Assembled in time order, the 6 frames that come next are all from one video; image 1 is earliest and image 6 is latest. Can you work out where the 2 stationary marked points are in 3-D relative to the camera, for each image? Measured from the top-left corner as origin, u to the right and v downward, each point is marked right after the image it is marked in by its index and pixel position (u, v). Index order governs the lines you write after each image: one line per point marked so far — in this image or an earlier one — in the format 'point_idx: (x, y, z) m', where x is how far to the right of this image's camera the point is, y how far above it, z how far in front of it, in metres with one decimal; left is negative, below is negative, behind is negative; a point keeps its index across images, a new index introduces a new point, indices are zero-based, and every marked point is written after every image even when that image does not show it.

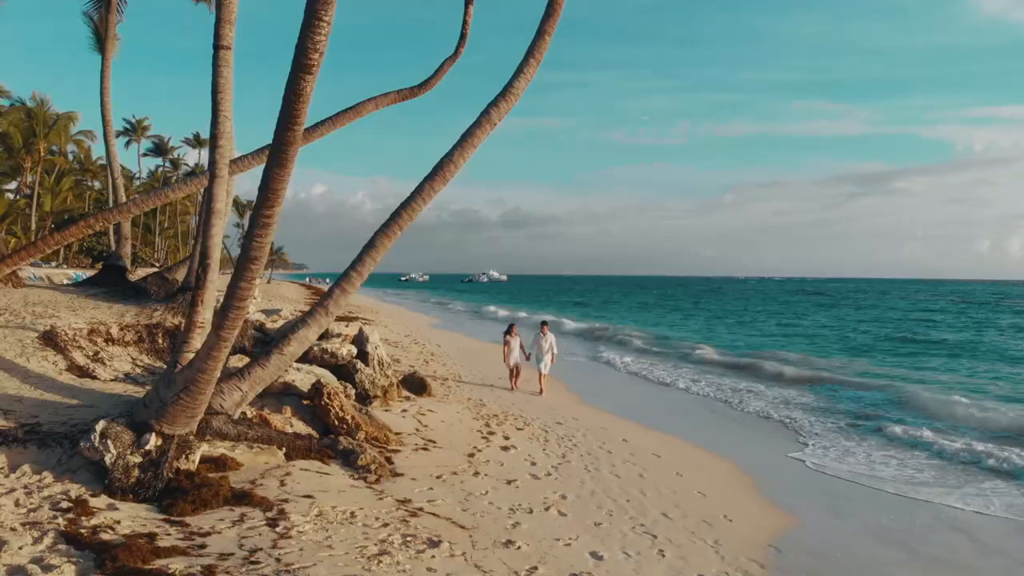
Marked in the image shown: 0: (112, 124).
0: (-7.7, +3.2, +12.1) m
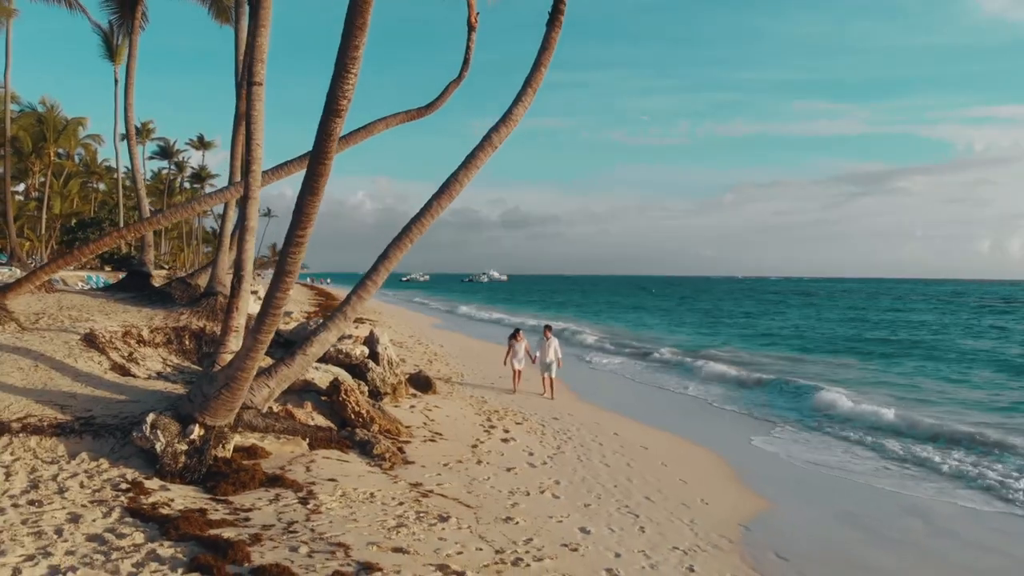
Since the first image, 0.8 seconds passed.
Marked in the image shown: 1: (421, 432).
0: (-7.7, +3.1, +12.8) m
1: (-1.2, -1.9, +8.1) m
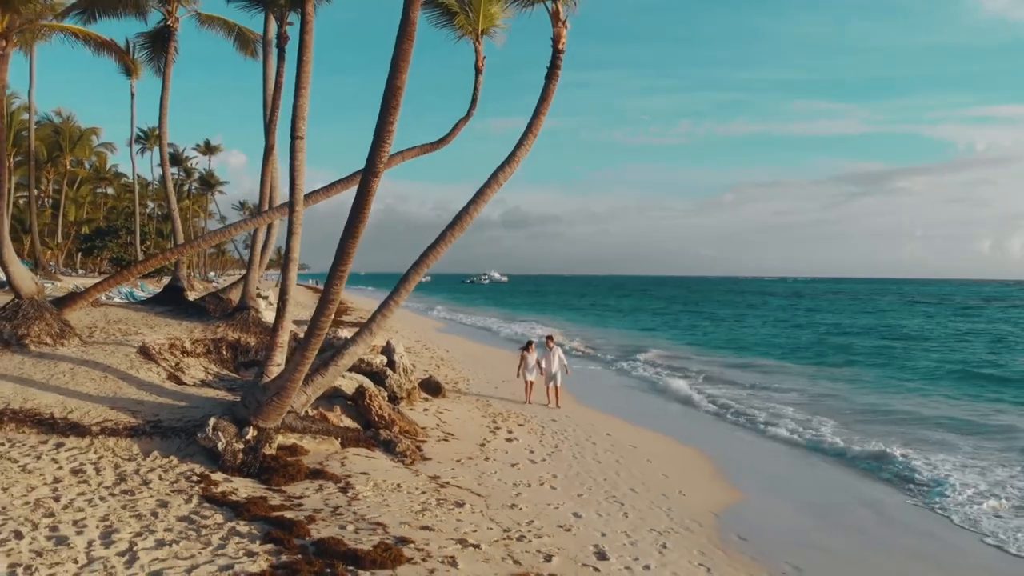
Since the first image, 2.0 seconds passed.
0: (-7.7, +2.8, +13.9) m
1: (-1.1, -2.1, +9.2) m
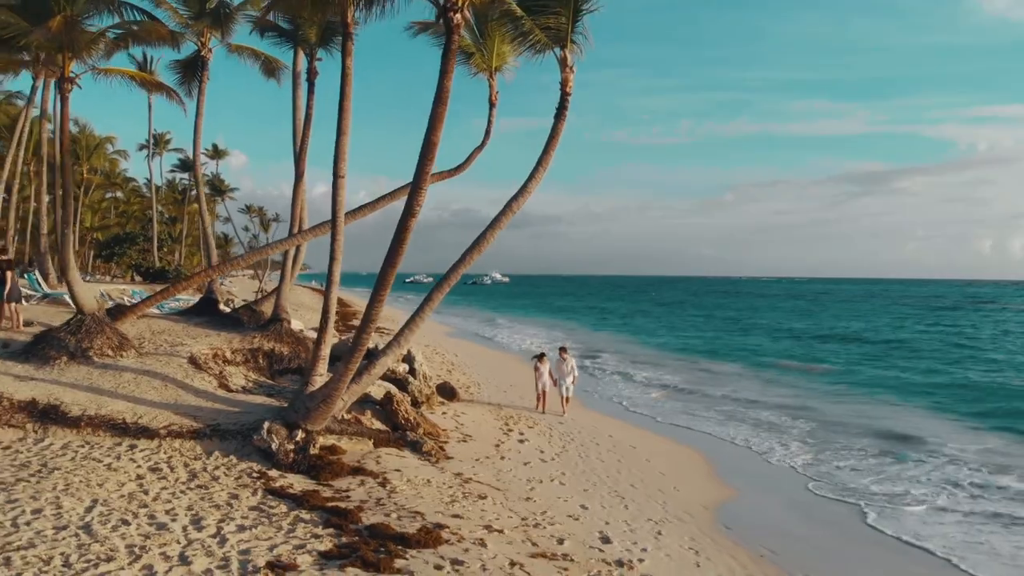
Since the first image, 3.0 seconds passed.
0: (-7.5, +2.6, +14.9) m
1: (-0.9, -2.4, +10.2) m
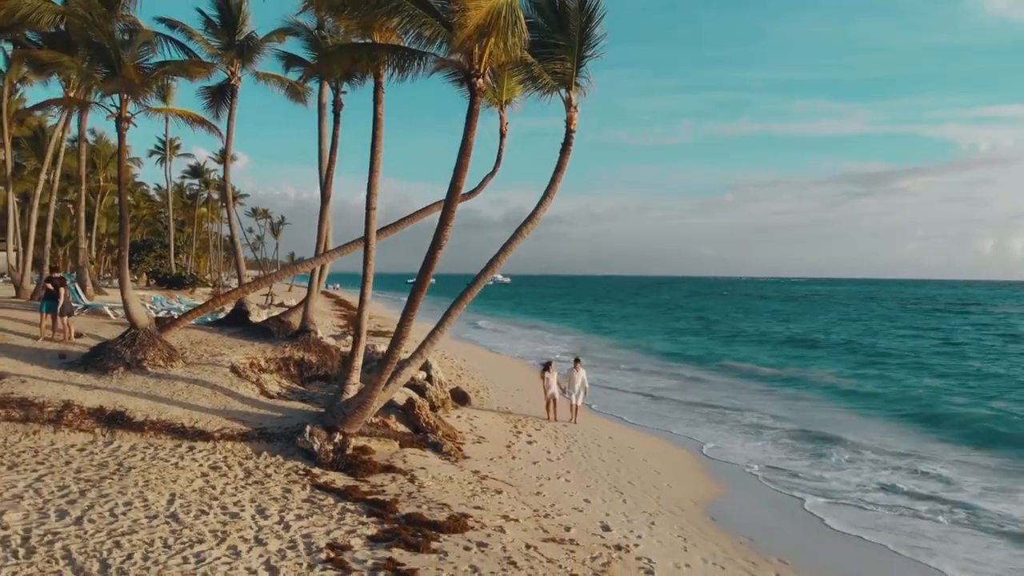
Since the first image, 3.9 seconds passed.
0: (-7.3, +2.3, +16.0) m
1: (-0.8, -2.7, +11.3) m
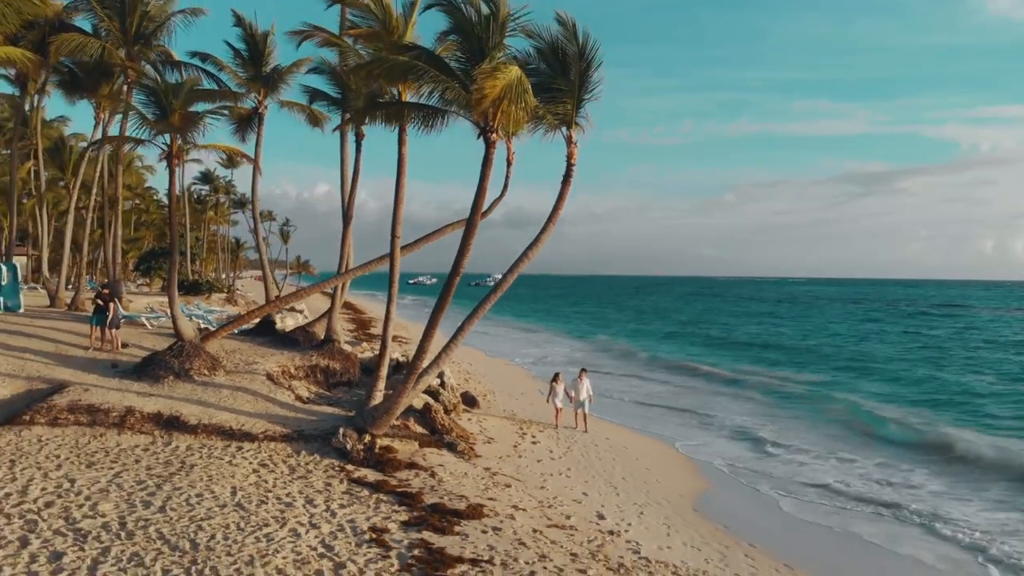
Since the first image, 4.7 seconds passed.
0: (-7.2, +2.0, +17.3) m
1: (-0.6, -3.0, +12.6) m
